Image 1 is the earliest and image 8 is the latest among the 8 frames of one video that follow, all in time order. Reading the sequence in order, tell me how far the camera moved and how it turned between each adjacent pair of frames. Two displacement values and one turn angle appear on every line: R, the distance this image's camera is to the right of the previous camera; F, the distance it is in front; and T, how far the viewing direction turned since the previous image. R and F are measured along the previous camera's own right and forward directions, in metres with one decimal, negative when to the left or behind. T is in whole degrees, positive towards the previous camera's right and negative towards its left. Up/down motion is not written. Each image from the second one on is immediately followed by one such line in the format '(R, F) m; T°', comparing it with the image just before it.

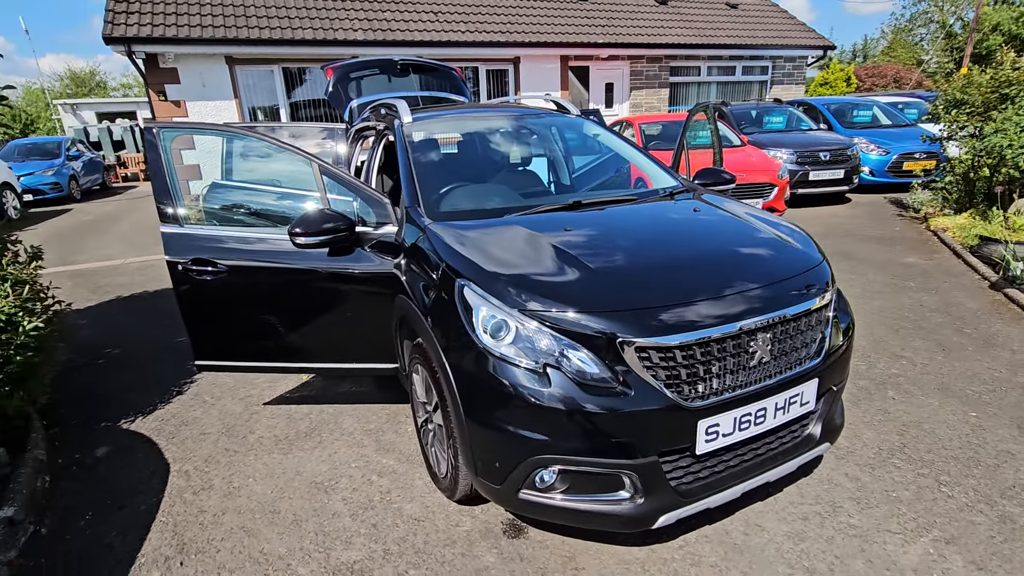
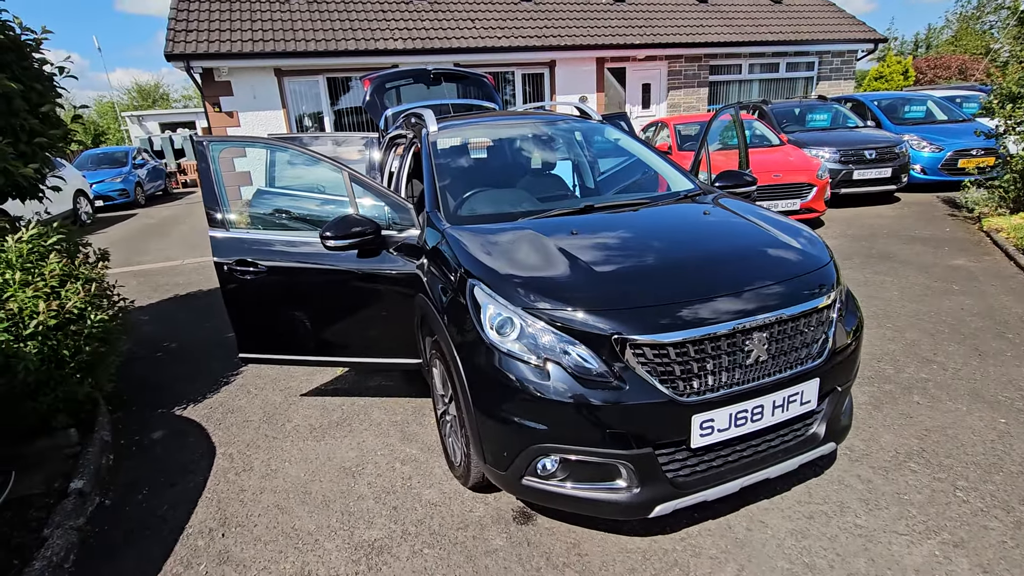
(+0.1, -0.1) m; -5°
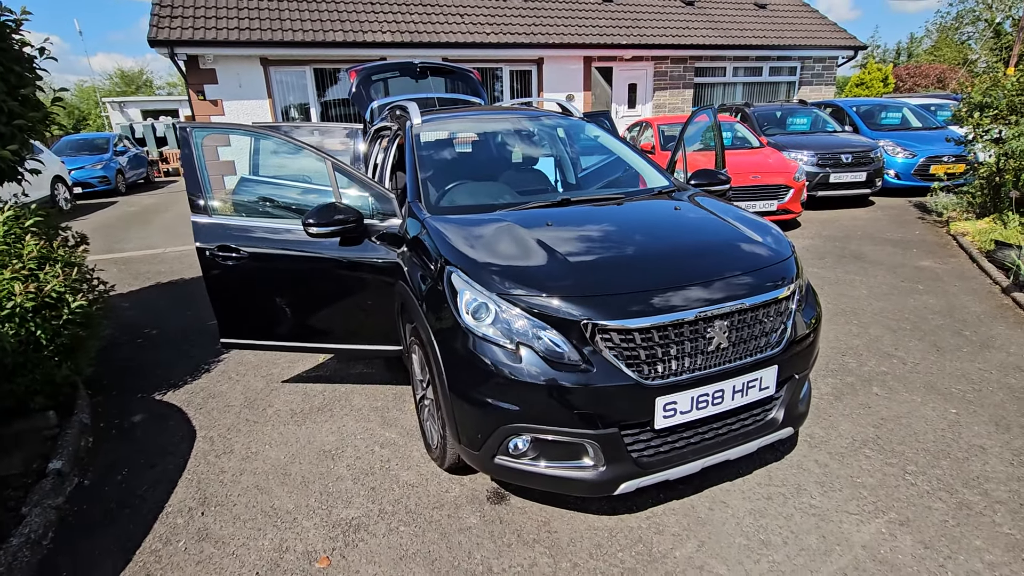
(0.0, -0.1) m; +2°
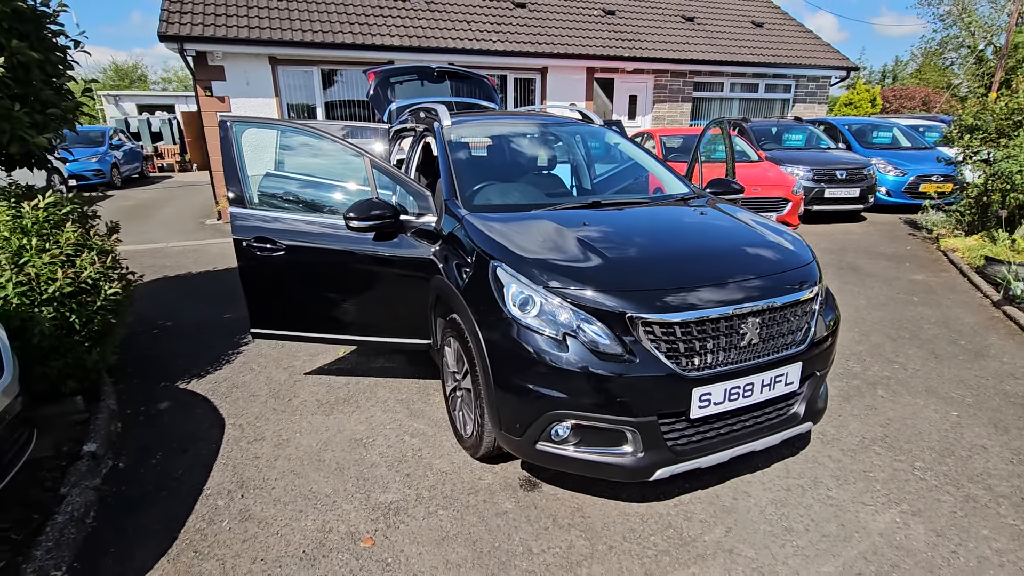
(-0.2, -0.1) m; +1°
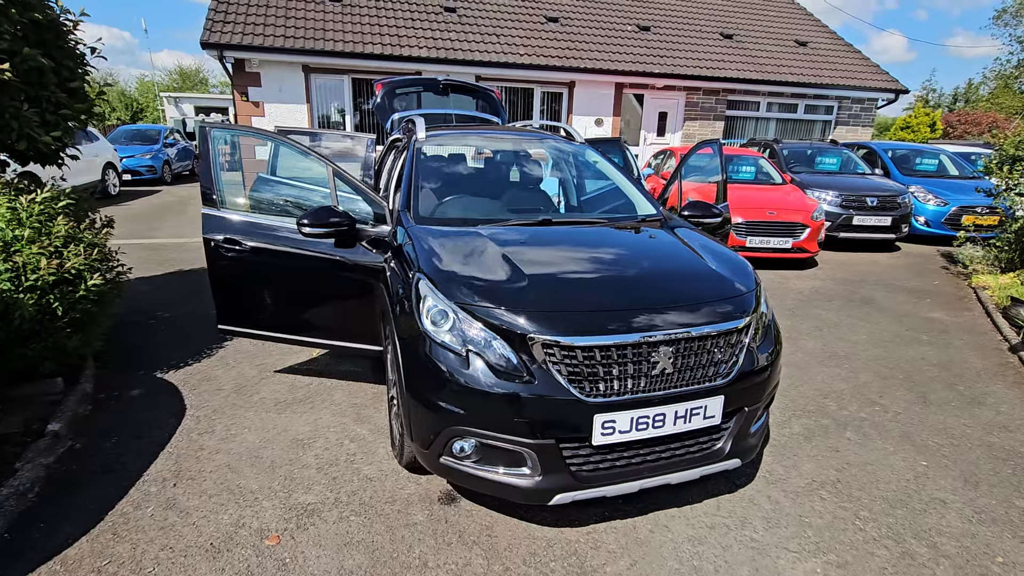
(+0.5, 0.0) m; -4°
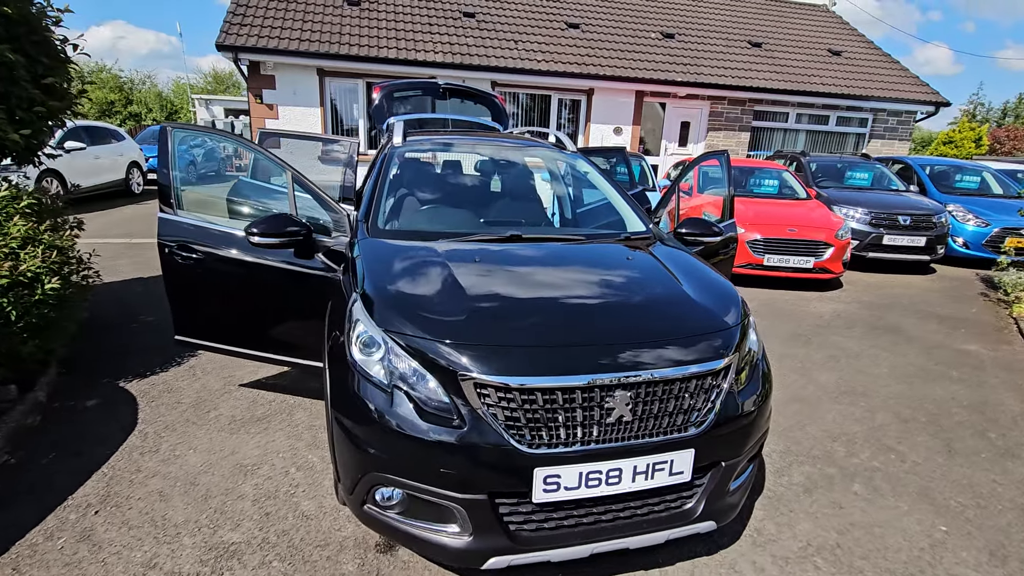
(+0.3, +0.3) m; -3°
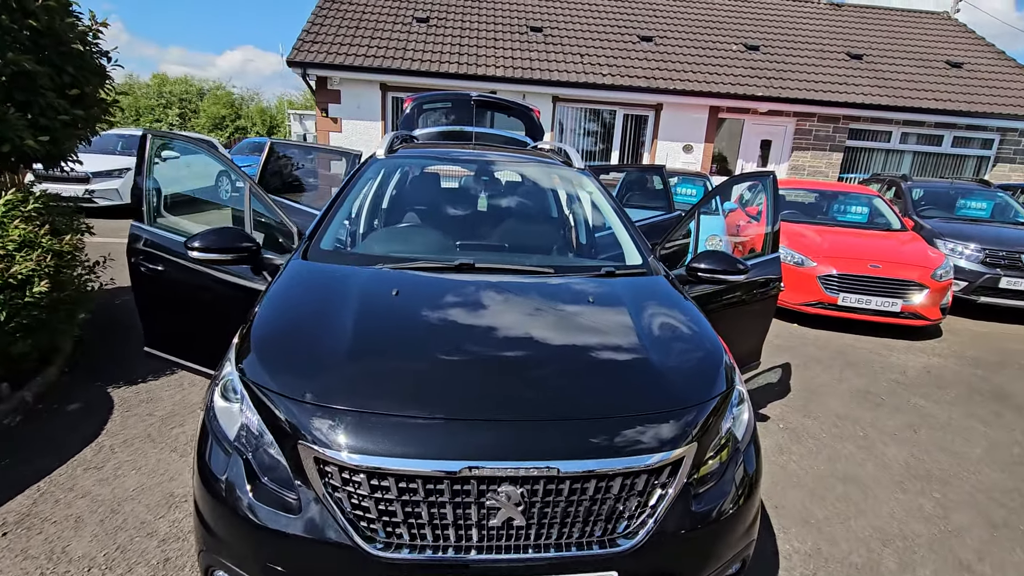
(+0.5, +0.4) m; -9°
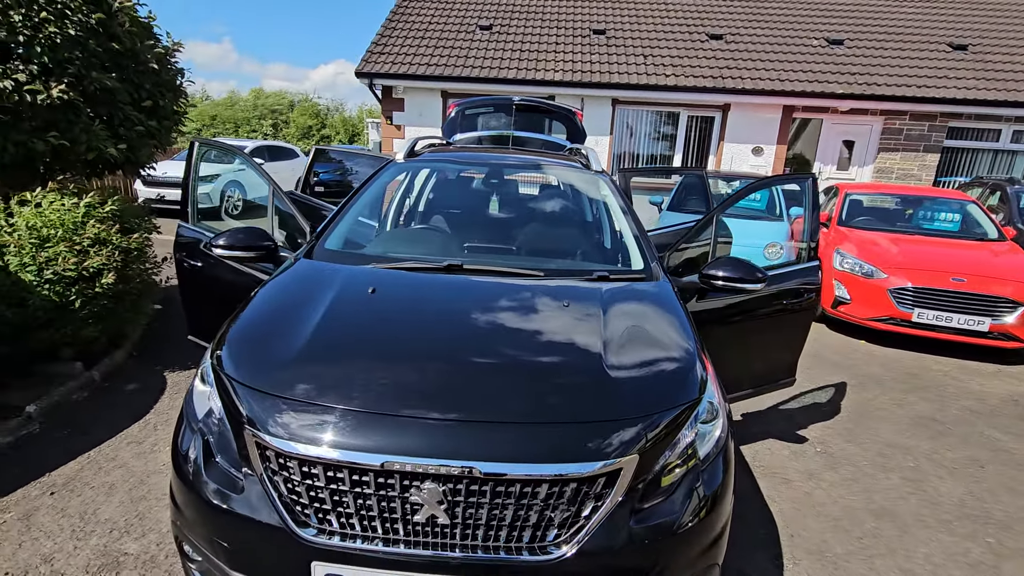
(+0.4, 0.0) m; -8°
